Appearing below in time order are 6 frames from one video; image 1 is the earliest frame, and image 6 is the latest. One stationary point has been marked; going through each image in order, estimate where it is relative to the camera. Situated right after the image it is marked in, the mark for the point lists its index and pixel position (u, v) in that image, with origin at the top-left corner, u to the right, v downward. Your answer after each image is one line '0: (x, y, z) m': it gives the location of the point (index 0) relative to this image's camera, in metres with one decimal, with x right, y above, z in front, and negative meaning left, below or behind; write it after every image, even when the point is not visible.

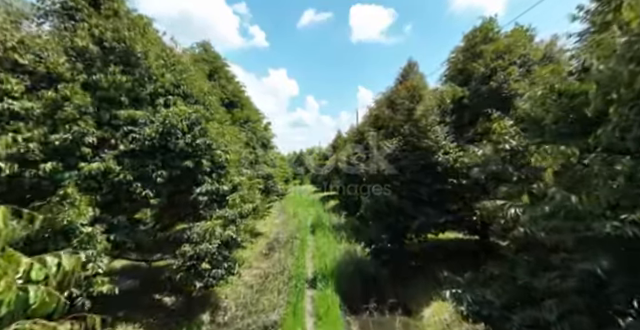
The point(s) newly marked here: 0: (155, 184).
0: (-2.1, -0.3, +4.4) m
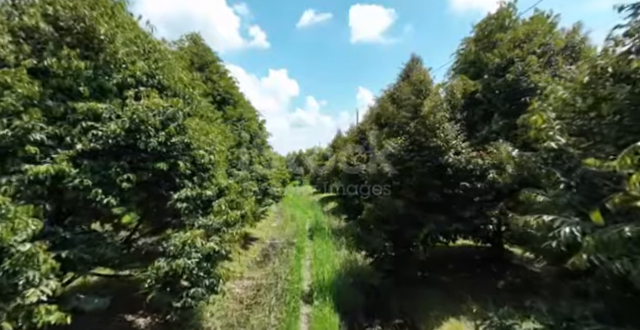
0: (-2.2, -0.3, +3.7) m
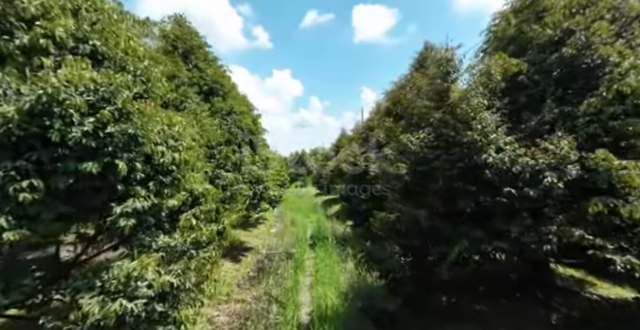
0: (-2.2, -0.3, +2.5) m
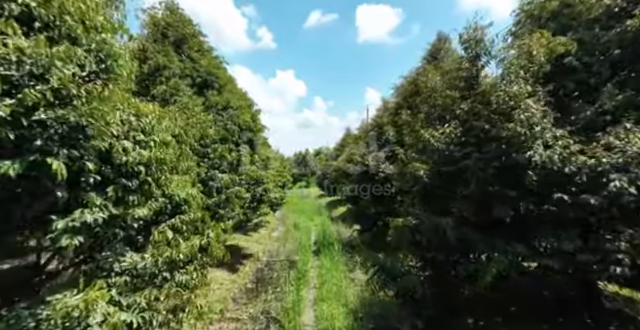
0: (-2.1, -0.3, +1.7) m
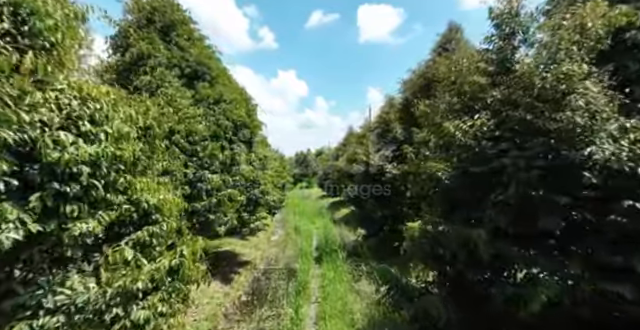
0: (-2.1, -0.3, +0.9) m
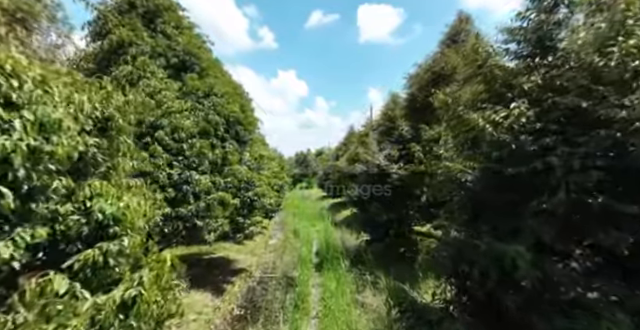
0: (-2.1, -0.3, +0.3) m
